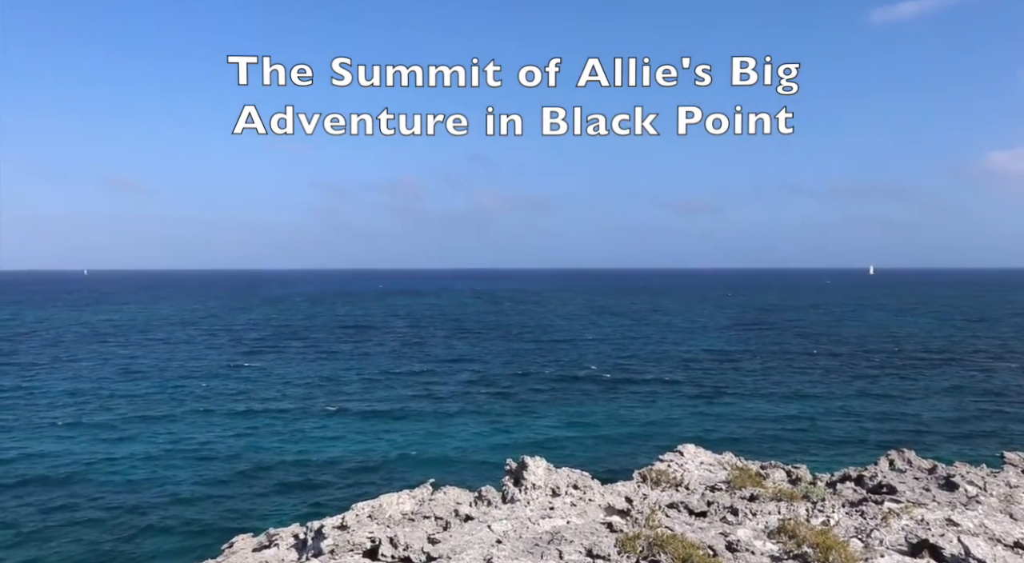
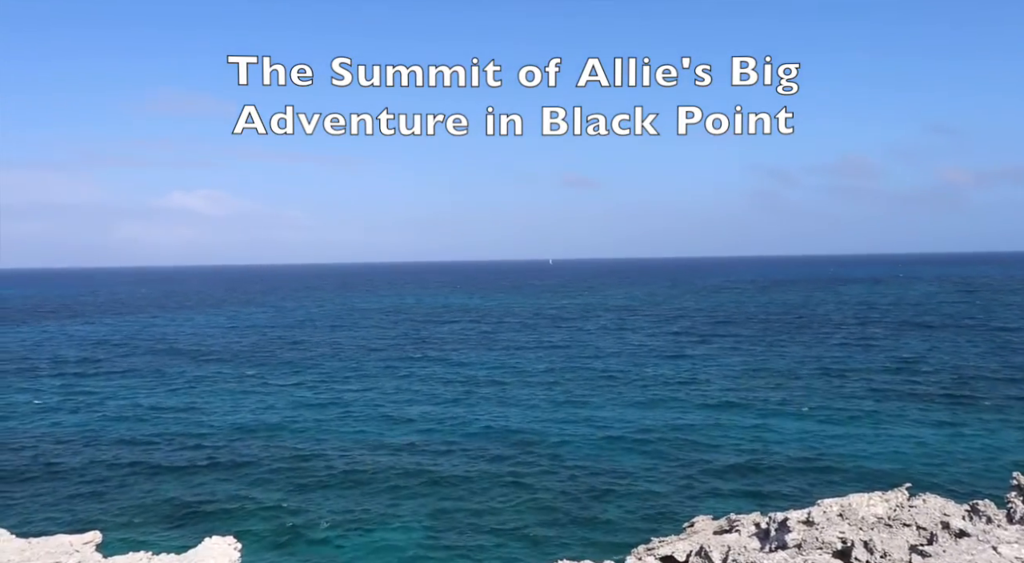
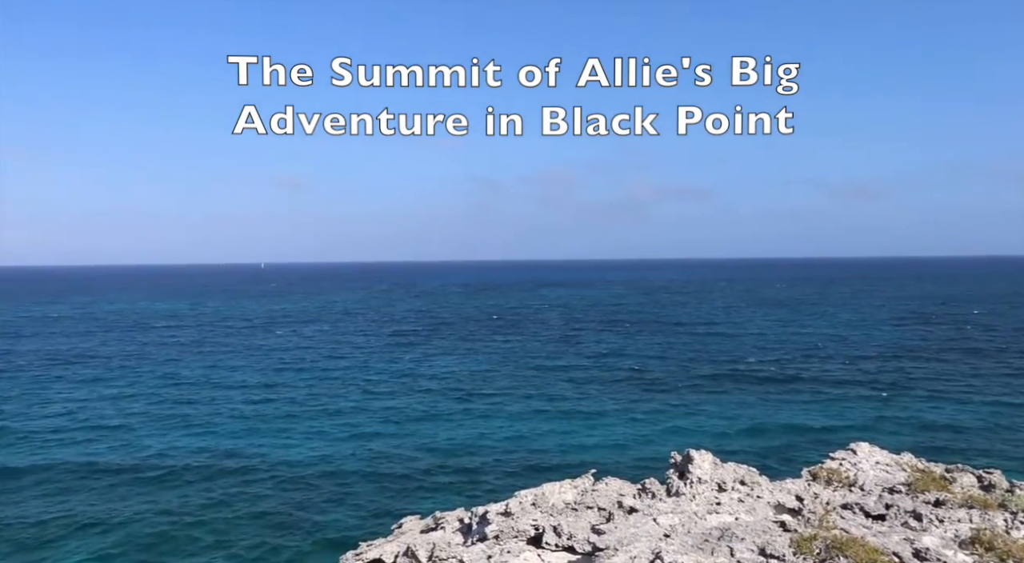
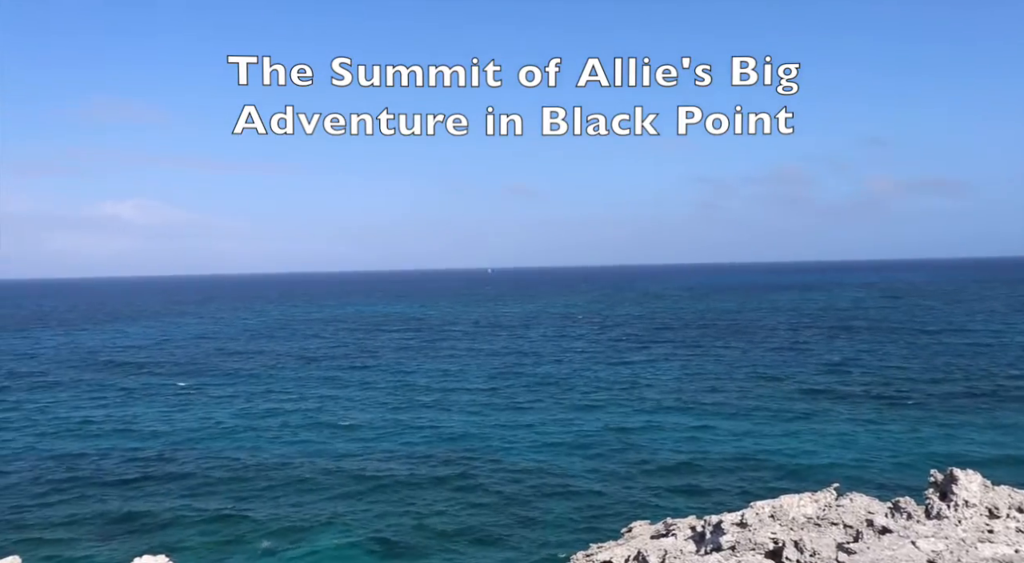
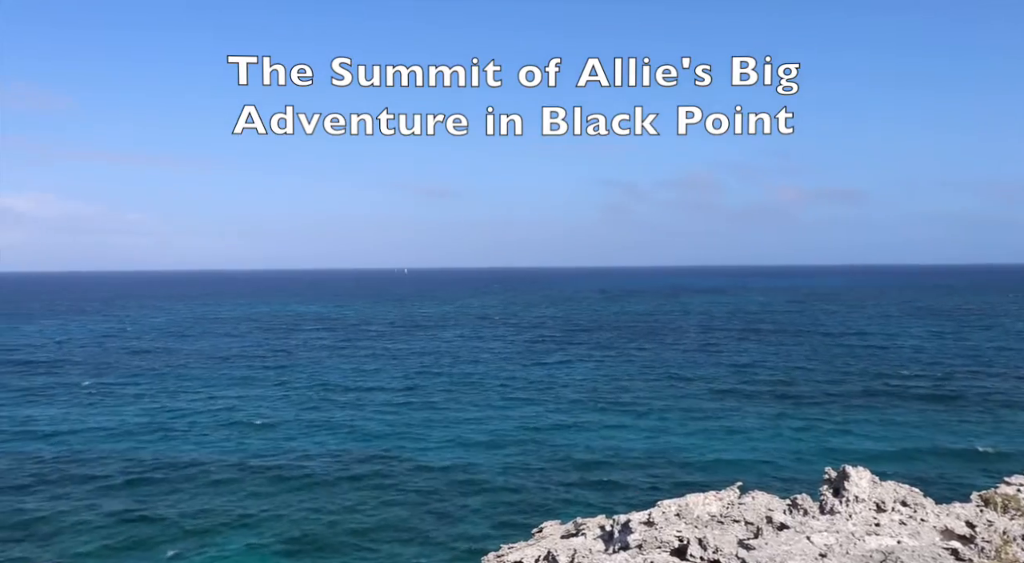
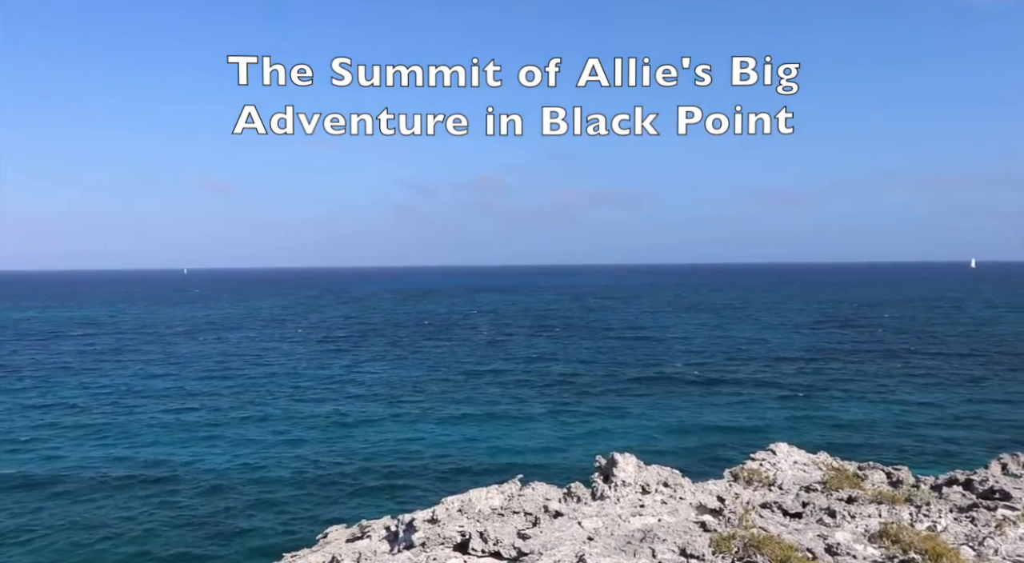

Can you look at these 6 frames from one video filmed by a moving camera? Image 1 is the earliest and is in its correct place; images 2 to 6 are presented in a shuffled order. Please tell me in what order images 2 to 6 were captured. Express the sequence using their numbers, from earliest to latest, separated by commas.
6, 3, 5, 4, 2
